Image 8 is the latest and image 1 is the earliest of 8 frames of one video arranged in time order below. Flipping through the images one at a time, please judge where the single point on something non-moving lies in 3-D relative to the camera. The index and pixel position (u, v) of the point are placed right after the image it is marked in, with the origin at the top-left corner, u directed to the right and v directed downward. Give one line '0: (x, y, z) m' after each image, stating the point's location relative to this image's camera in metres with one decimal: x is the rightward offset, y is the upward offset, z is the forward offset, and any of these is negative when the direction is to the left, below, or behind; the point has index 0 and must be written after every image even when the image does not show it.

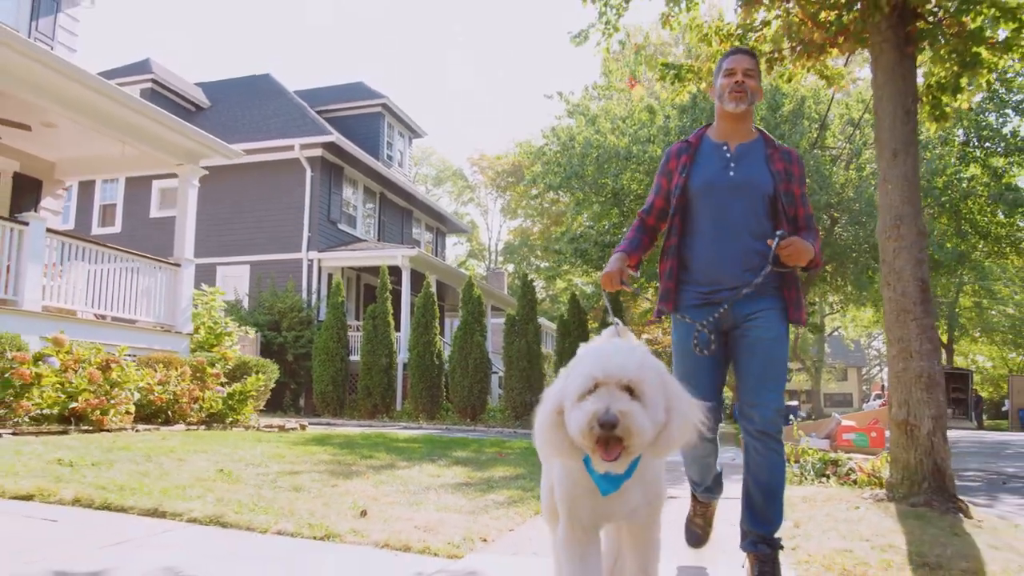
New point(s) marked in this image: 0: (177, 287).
0: (-5.0, 0.0, +11.6) m
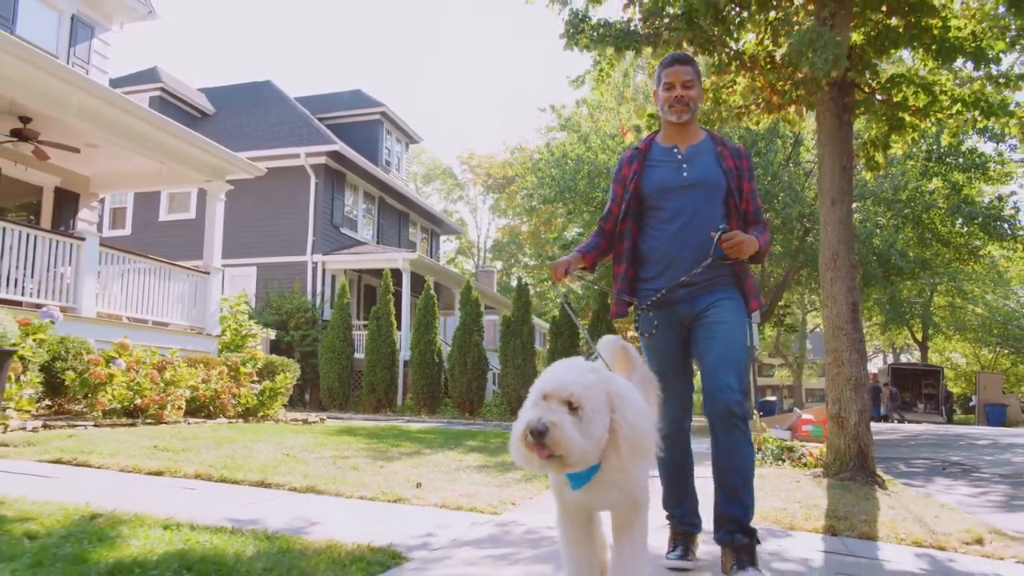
0: (-5.0, -0.1, +12.7) m
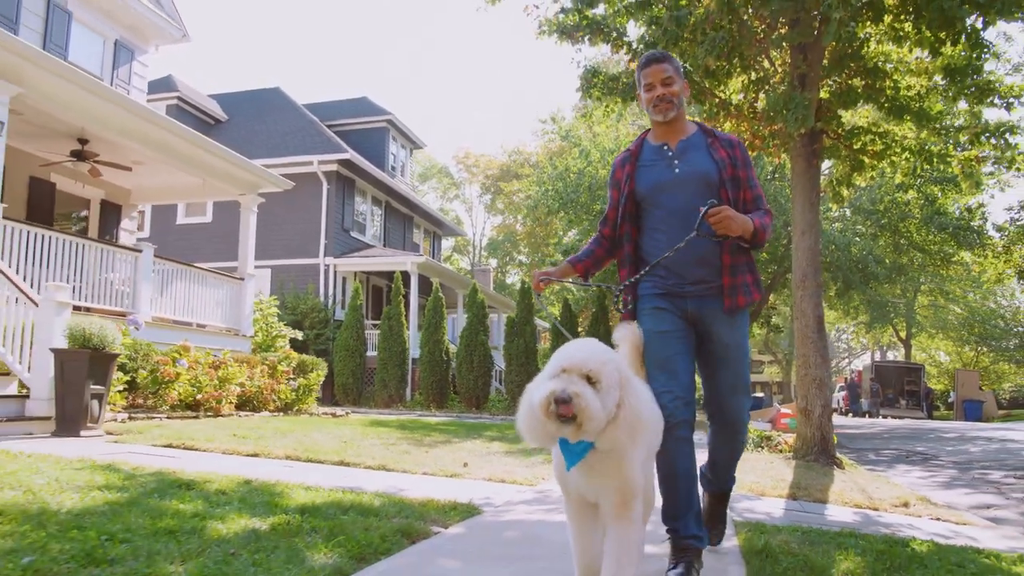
0: (-4.9, -0.2, +13.9) m
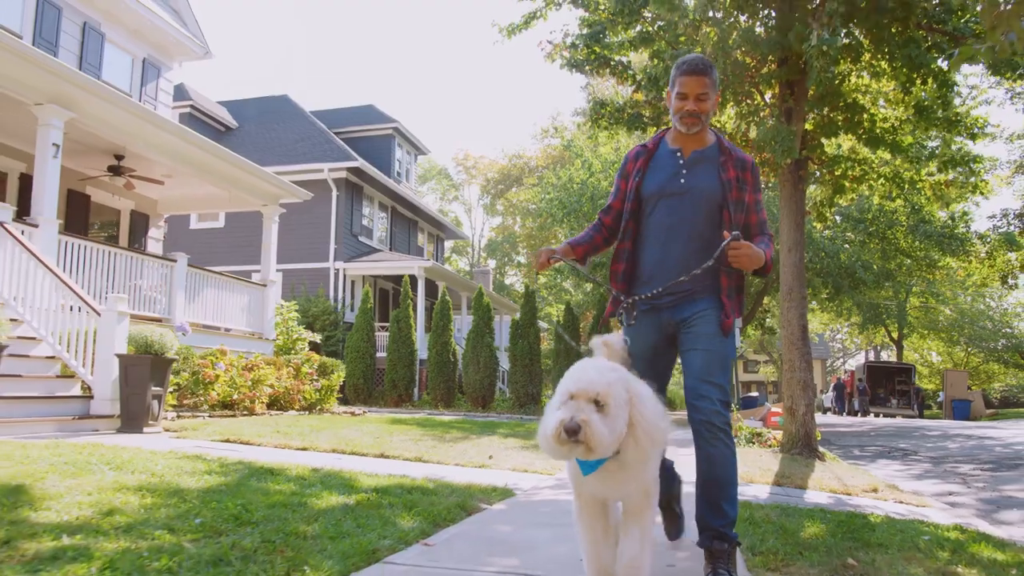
0: (-4.7, -0.3, +14.7) m
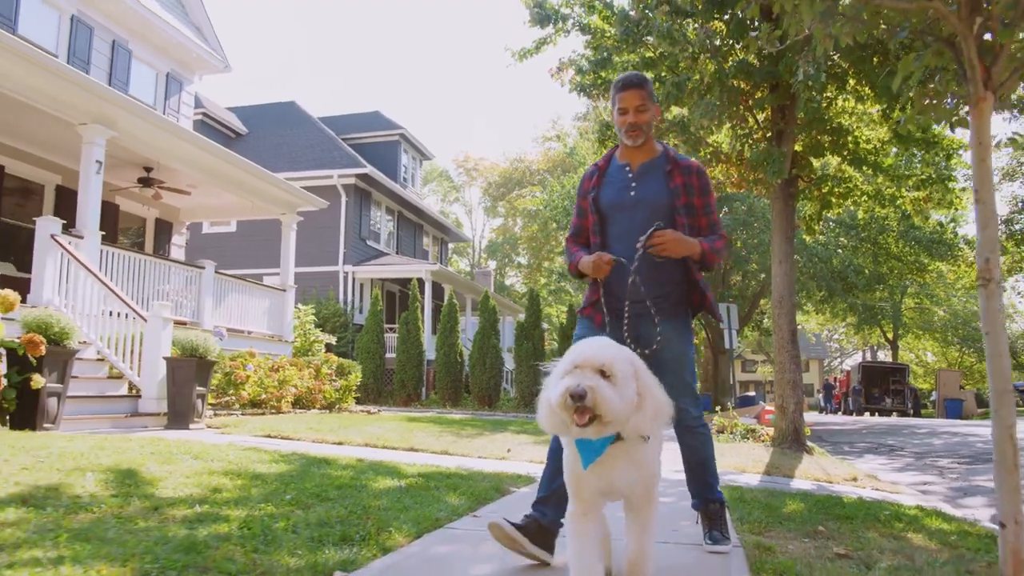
0: (-4.6, -0.4, +15.4) m
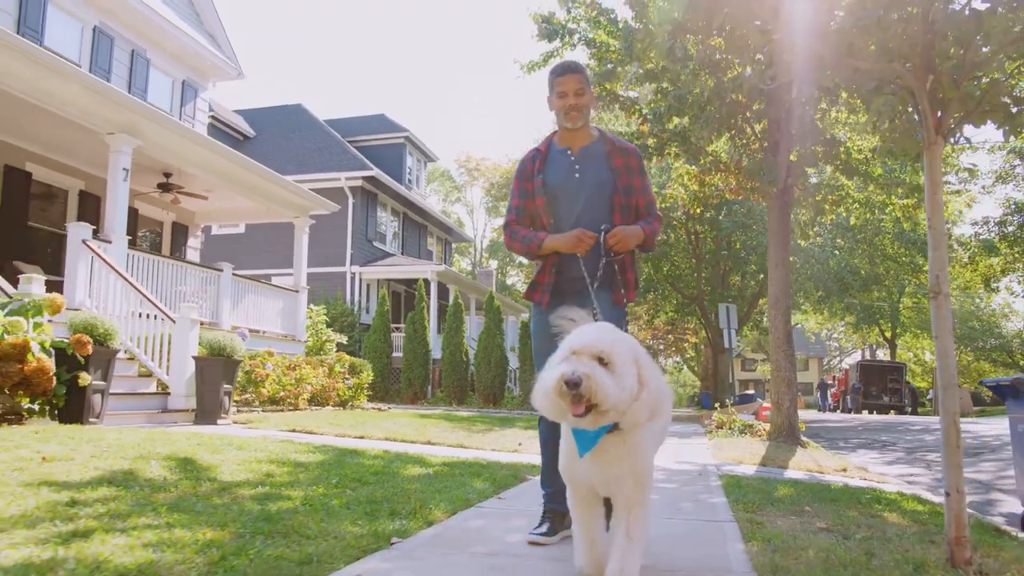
0: (-4.4, -0.4, +15.9) m
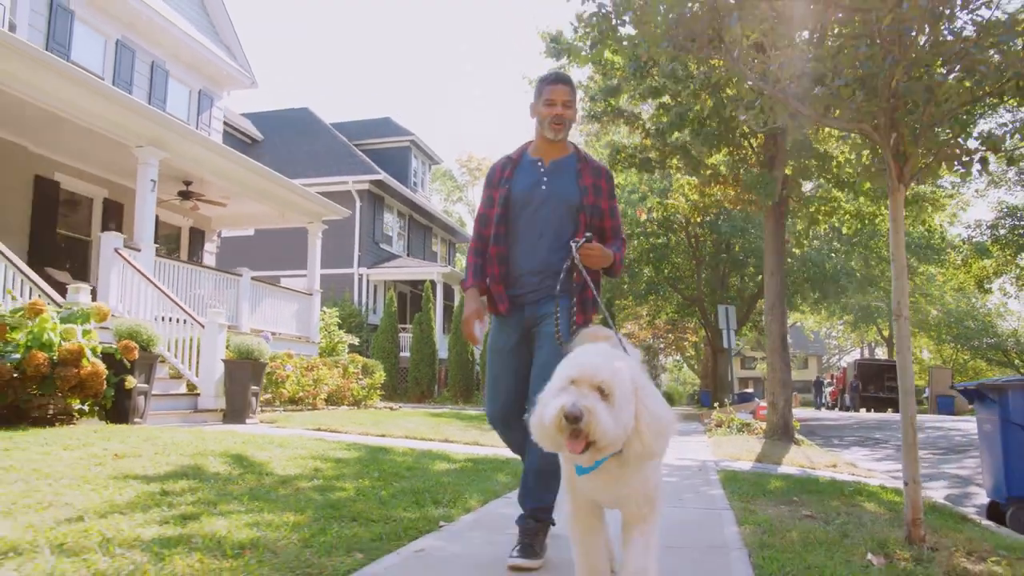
0: (-4.3, -0.5, +16.4) m
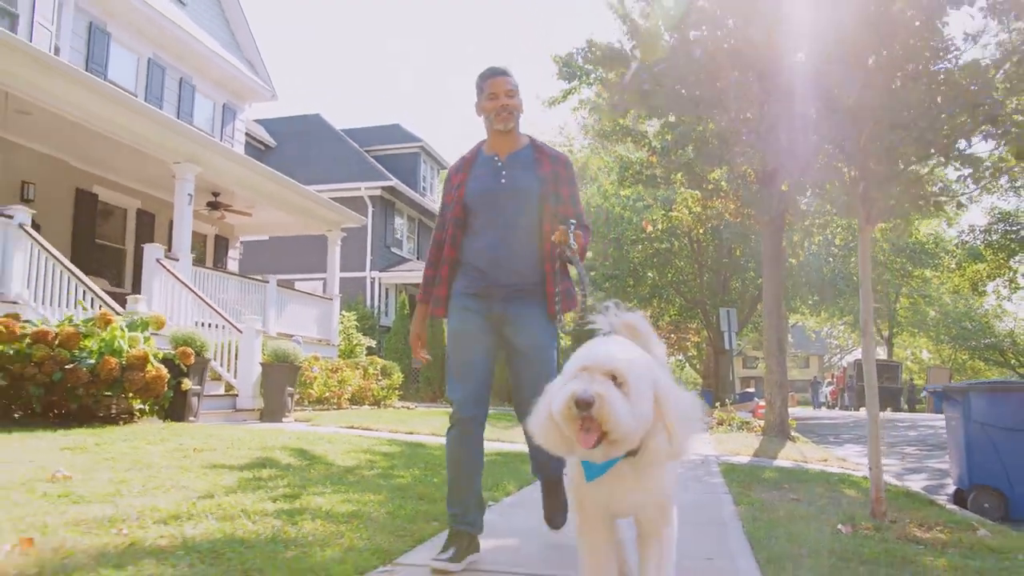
0: (-4.1, -0.6, +17.2) m
